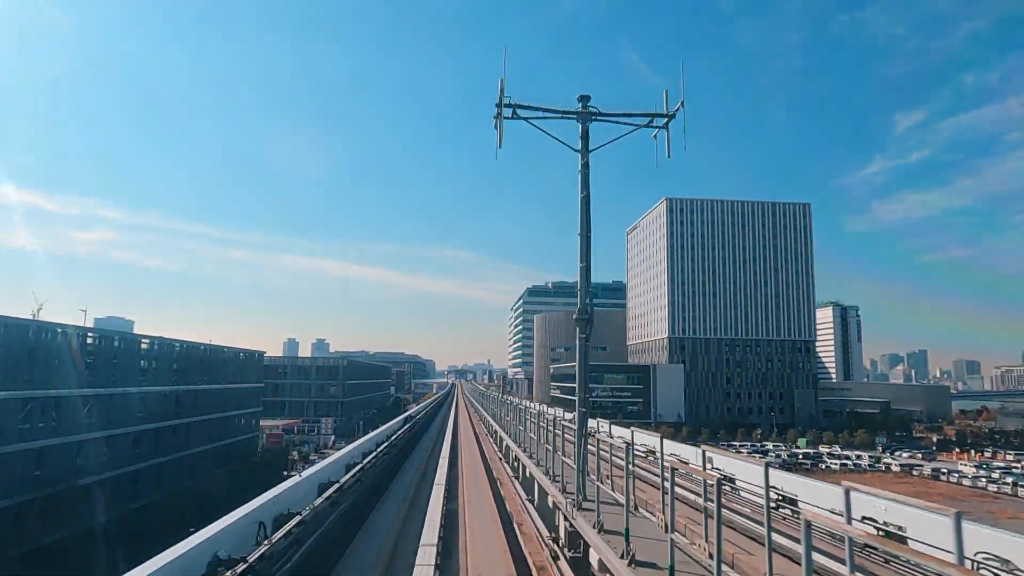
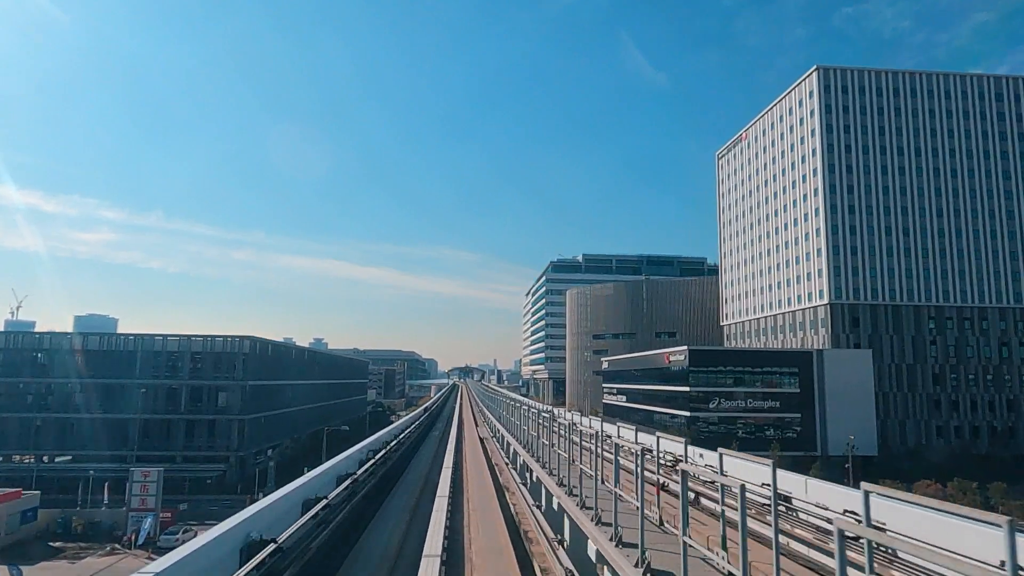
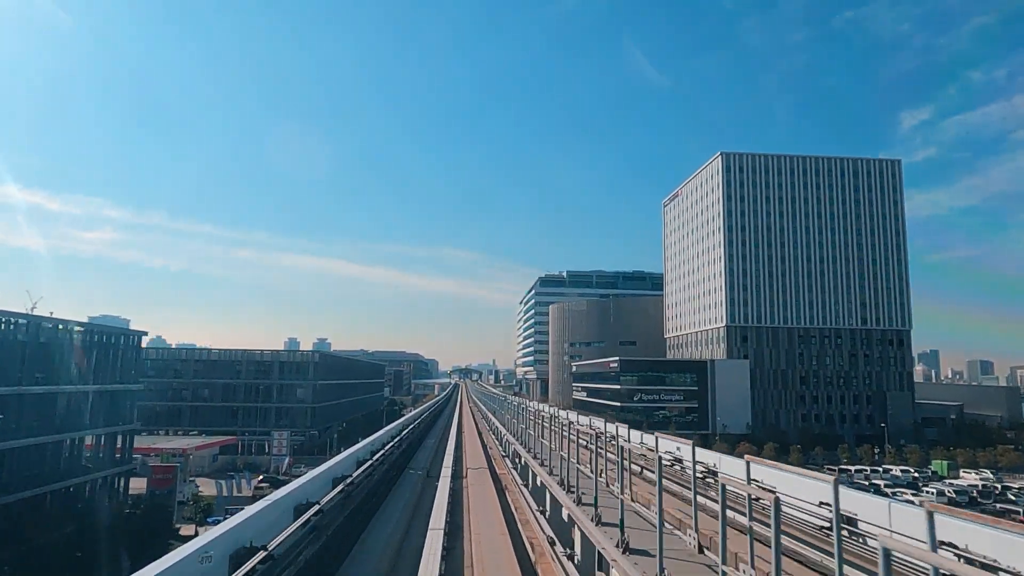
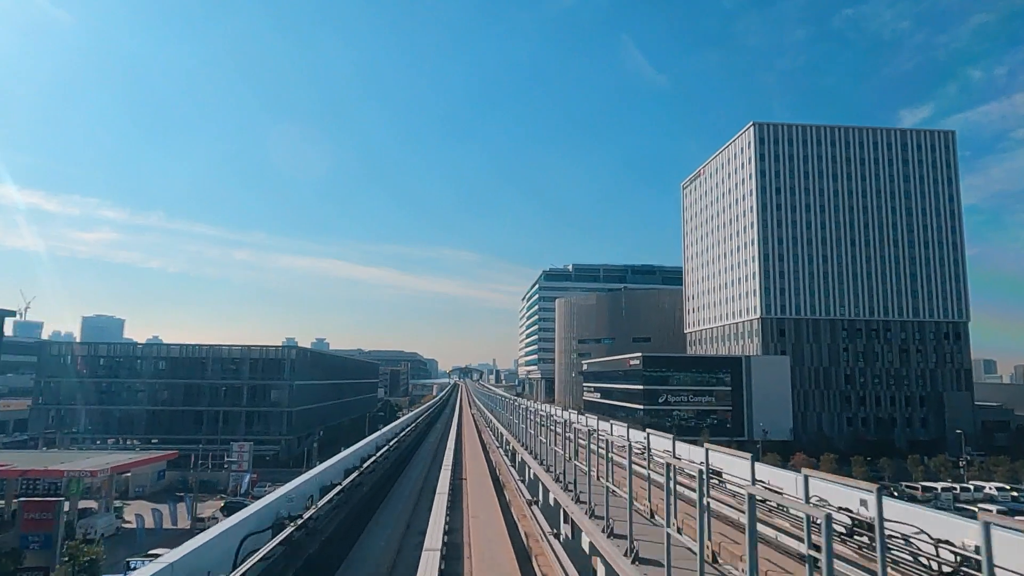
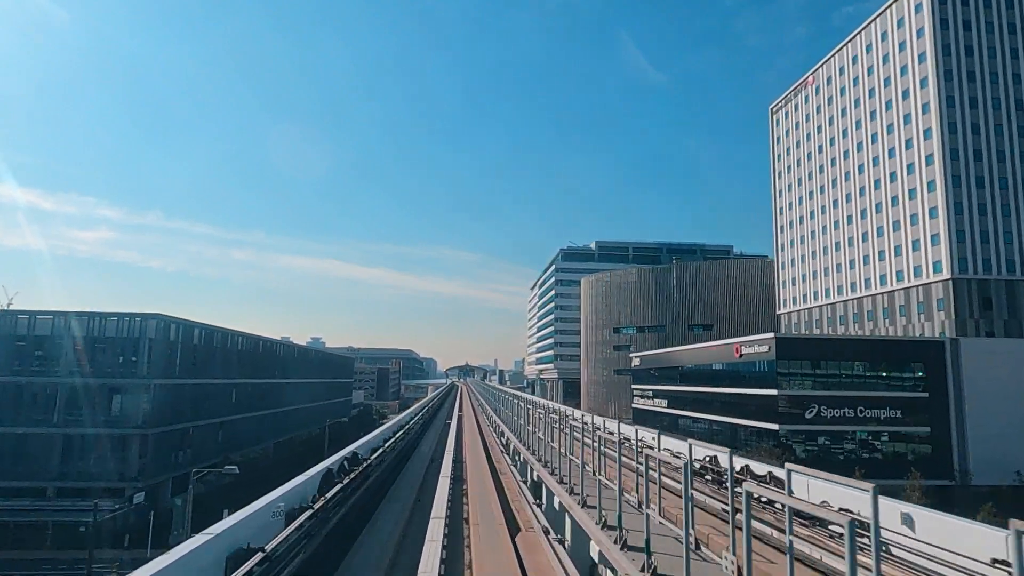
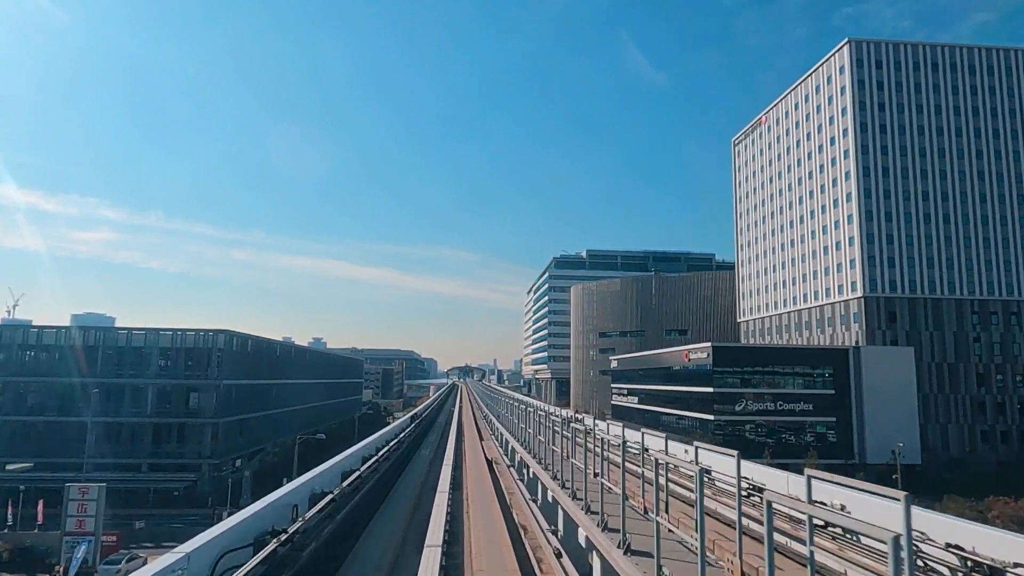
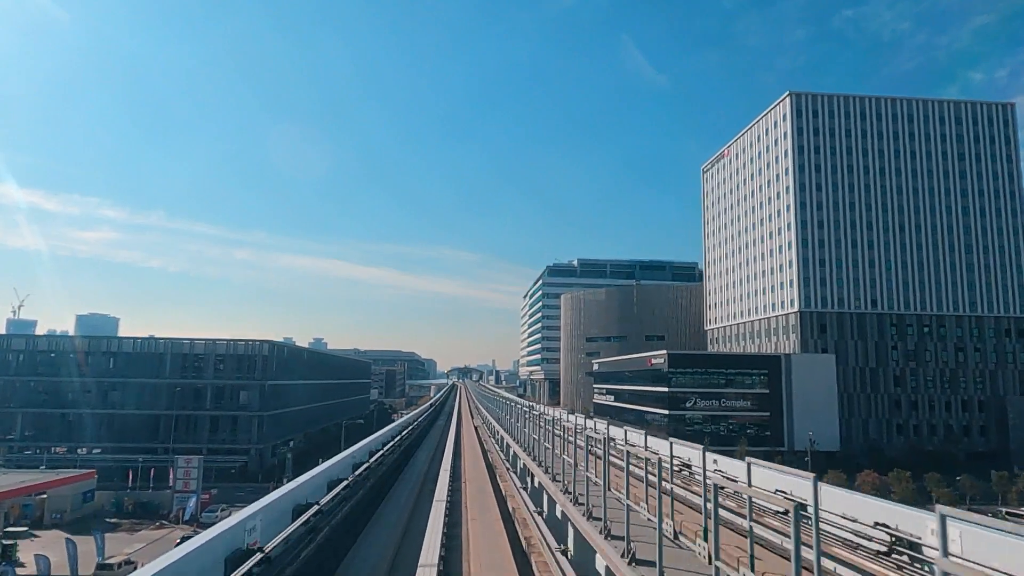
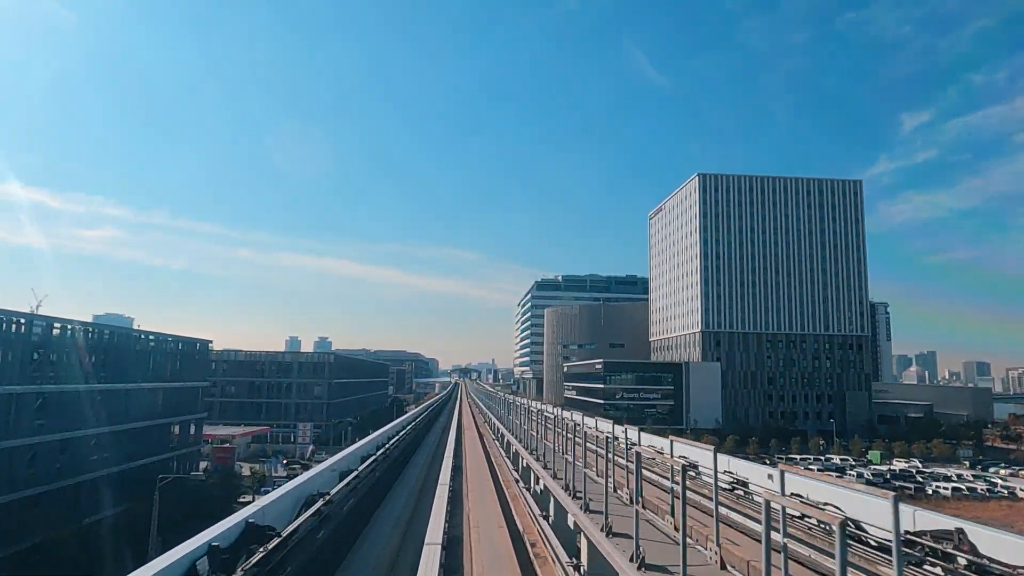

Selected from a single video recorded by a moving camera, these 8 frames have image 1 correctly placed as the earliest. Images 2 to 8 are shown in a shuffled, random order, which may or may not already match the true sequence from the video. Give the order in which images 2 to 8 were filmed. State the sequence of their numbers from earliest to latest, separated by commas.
8, 3, 4, 7, 2, 6, 5
